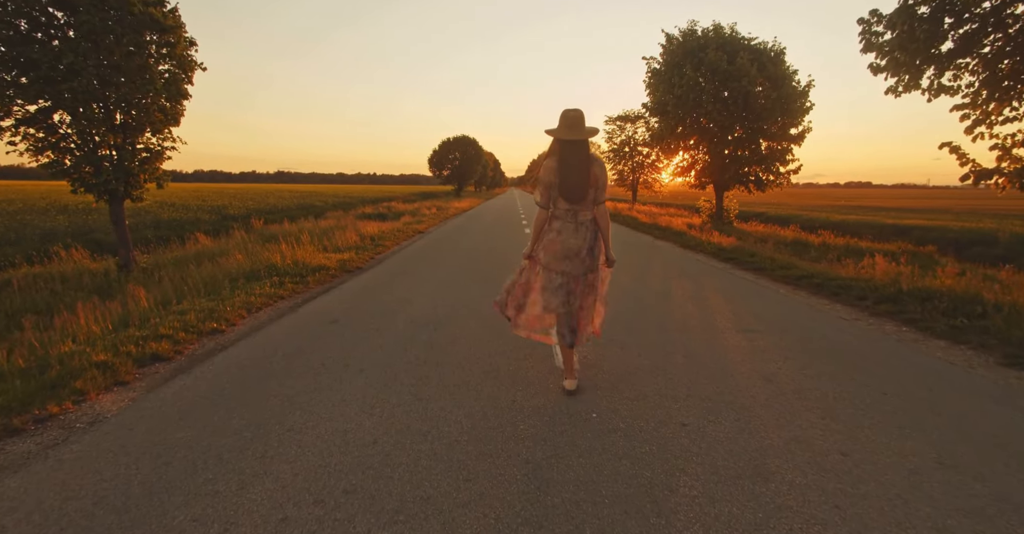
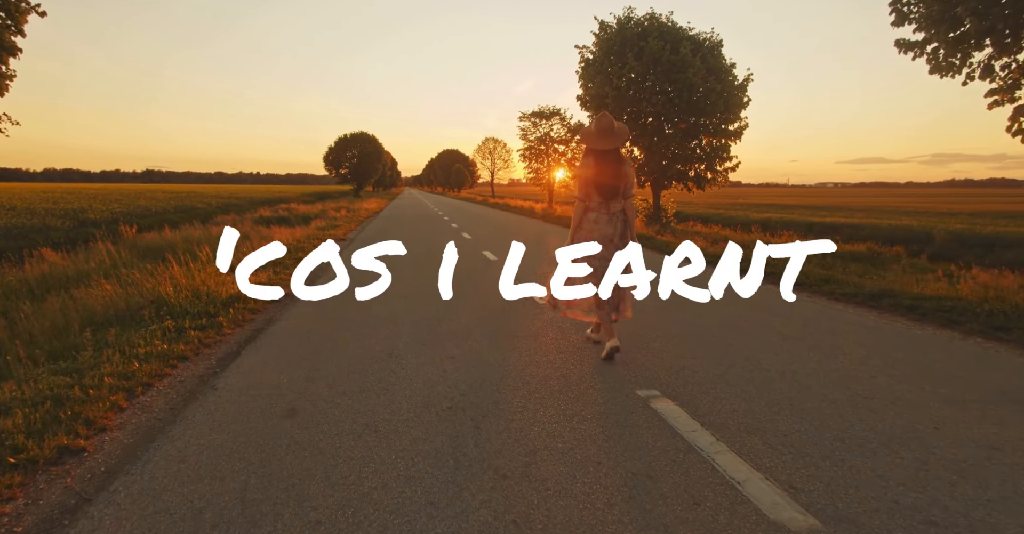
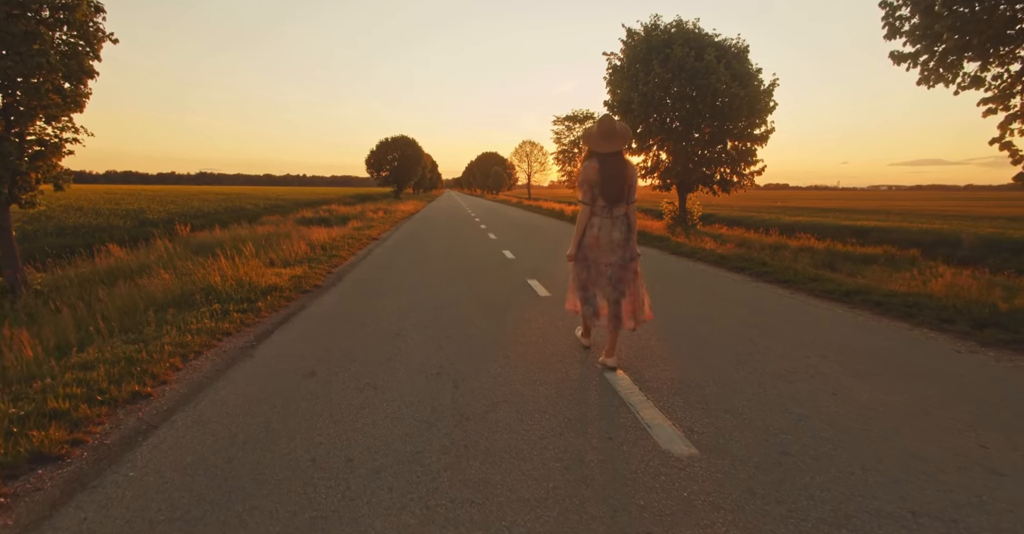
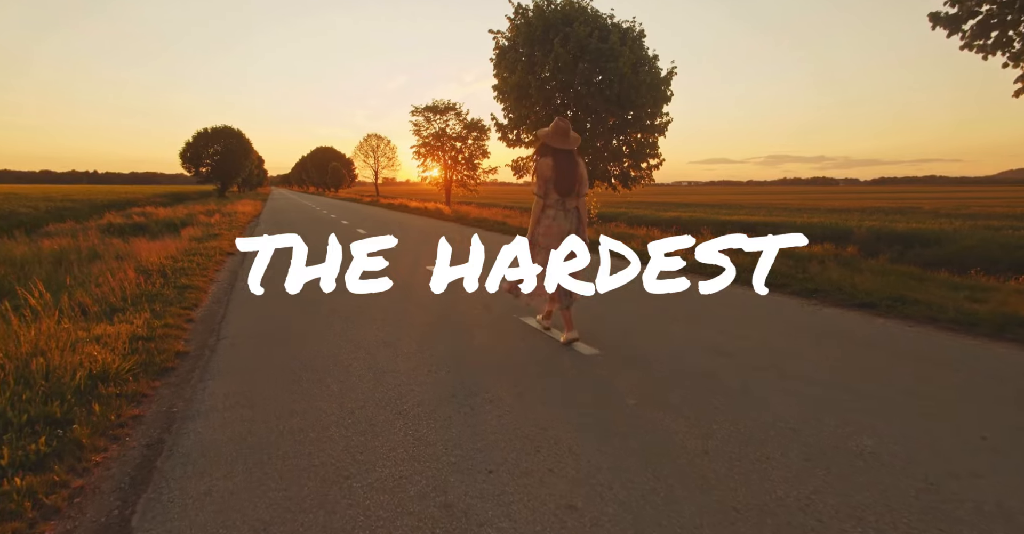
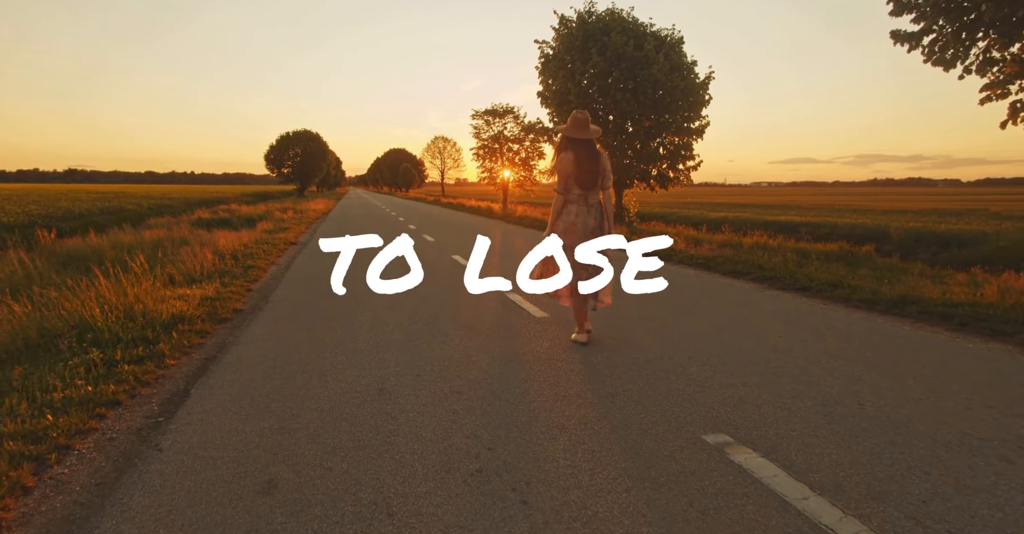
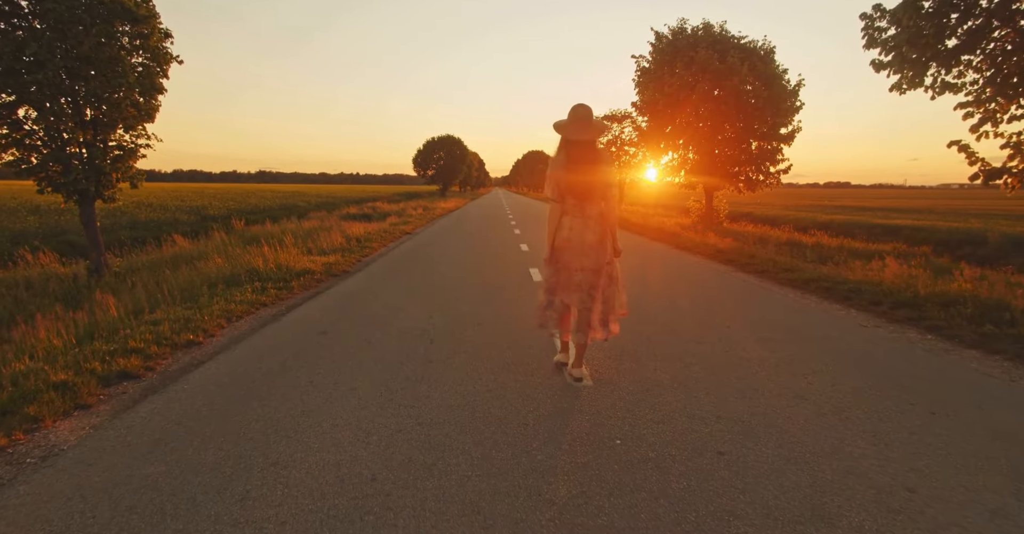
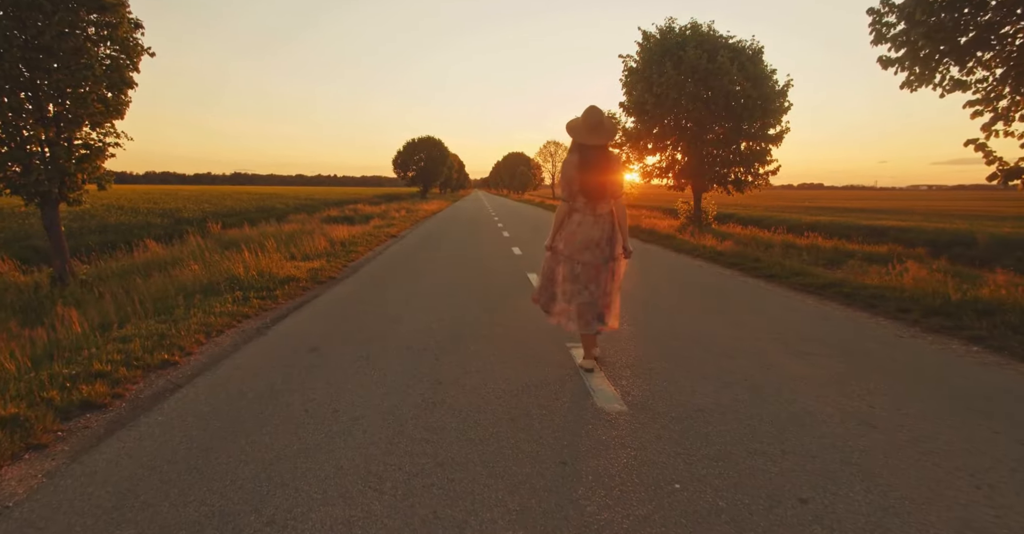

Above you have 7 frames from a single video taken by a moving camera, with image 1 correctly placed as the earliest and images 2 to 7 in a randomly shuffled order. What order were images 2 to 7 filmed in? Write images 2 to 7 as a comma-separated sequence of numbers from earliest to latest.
6, 7, 3, 2, 5, 4
